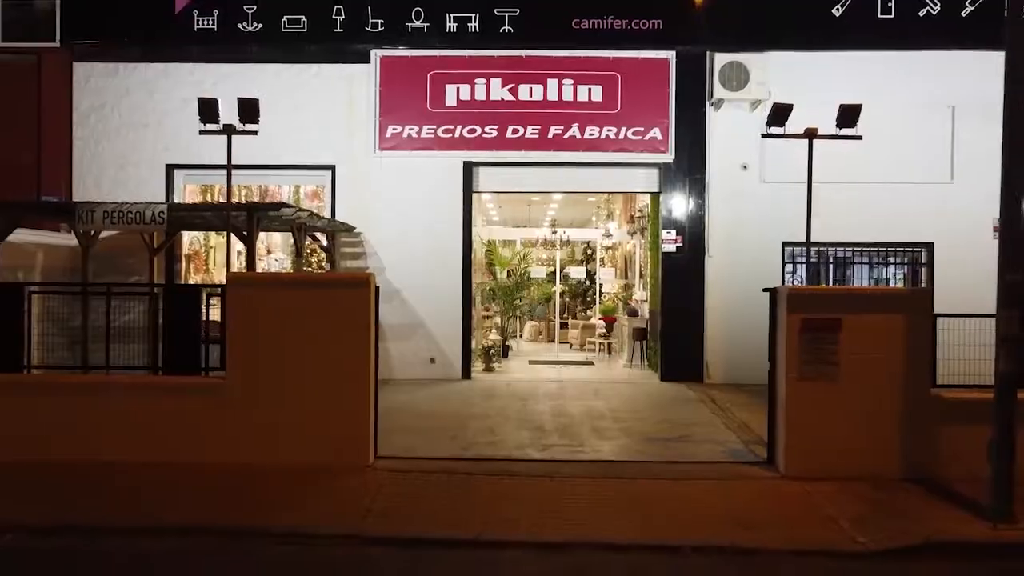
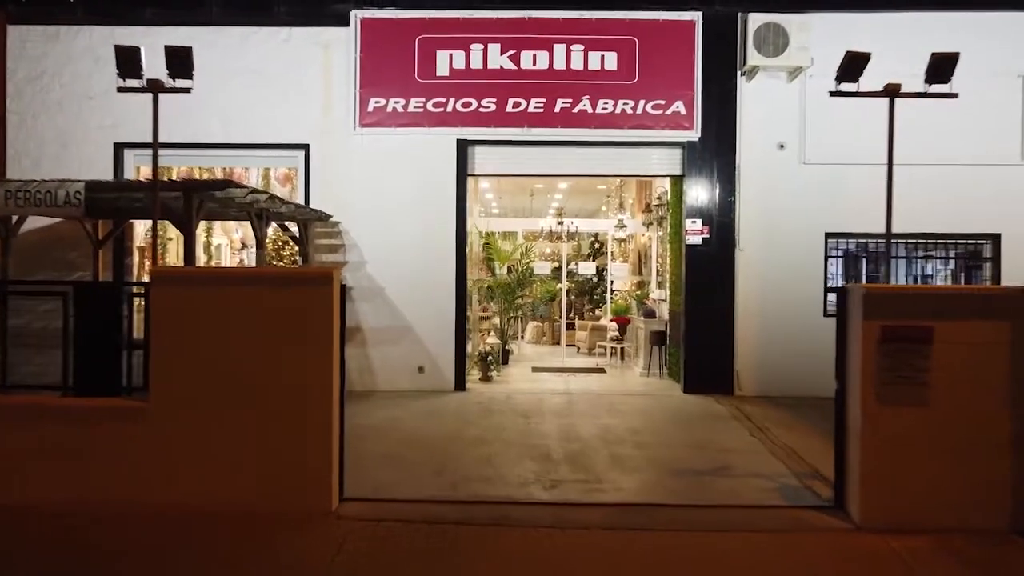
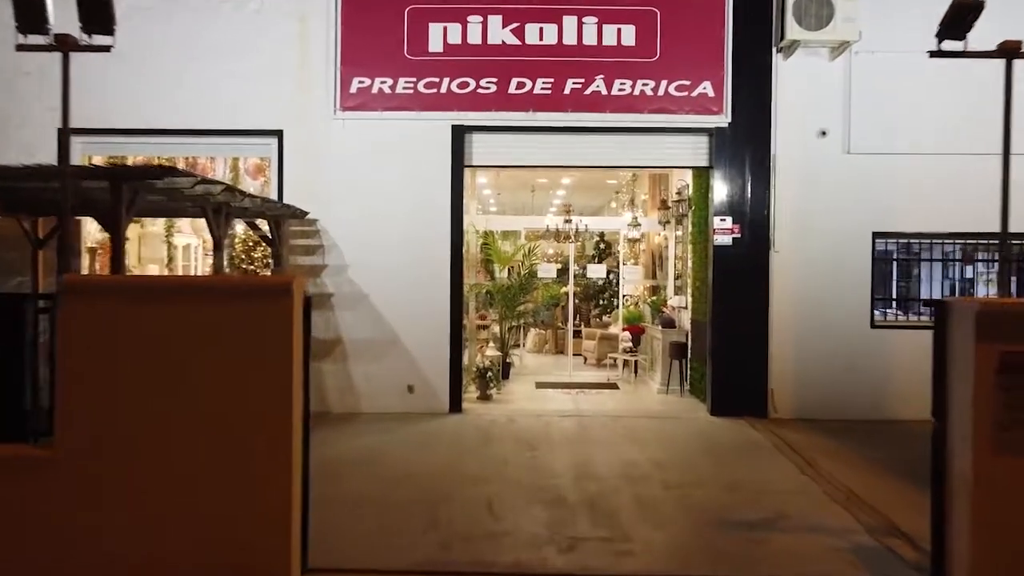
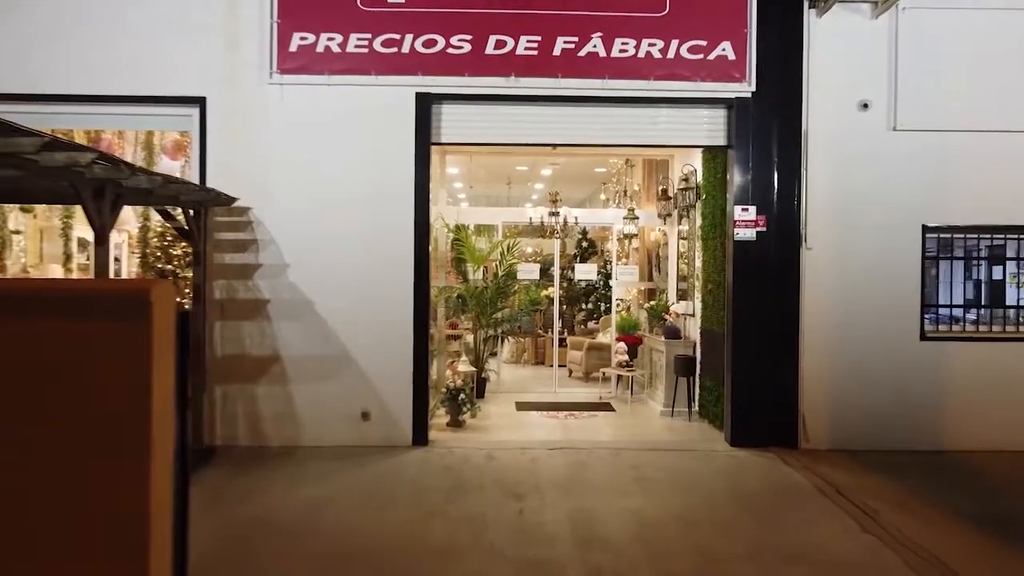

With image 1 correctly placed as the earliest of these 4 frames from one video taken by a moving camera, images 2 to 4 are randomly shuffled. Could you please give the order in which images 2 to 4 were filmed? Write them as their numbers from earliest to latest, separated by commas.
2, 3, 4
